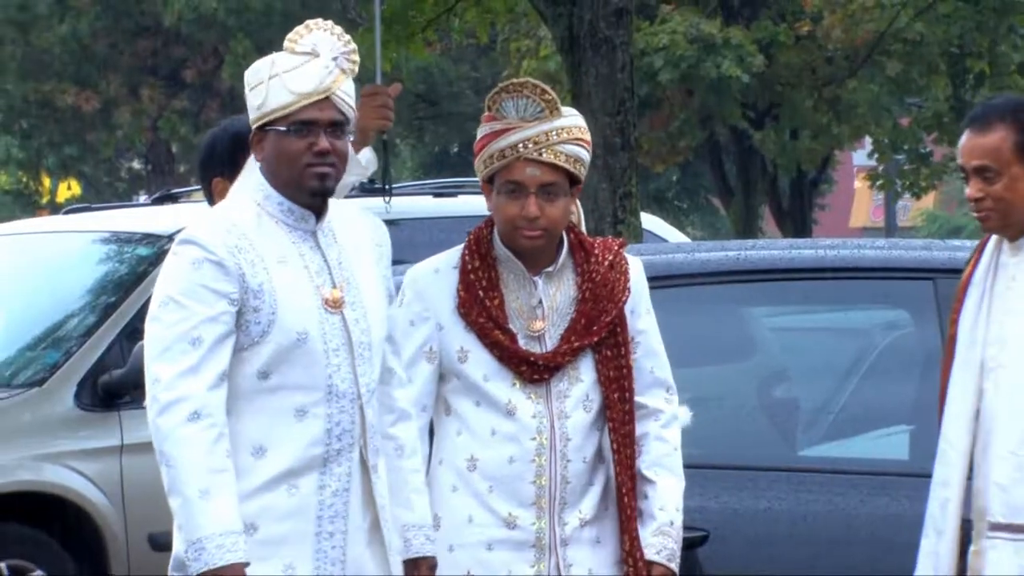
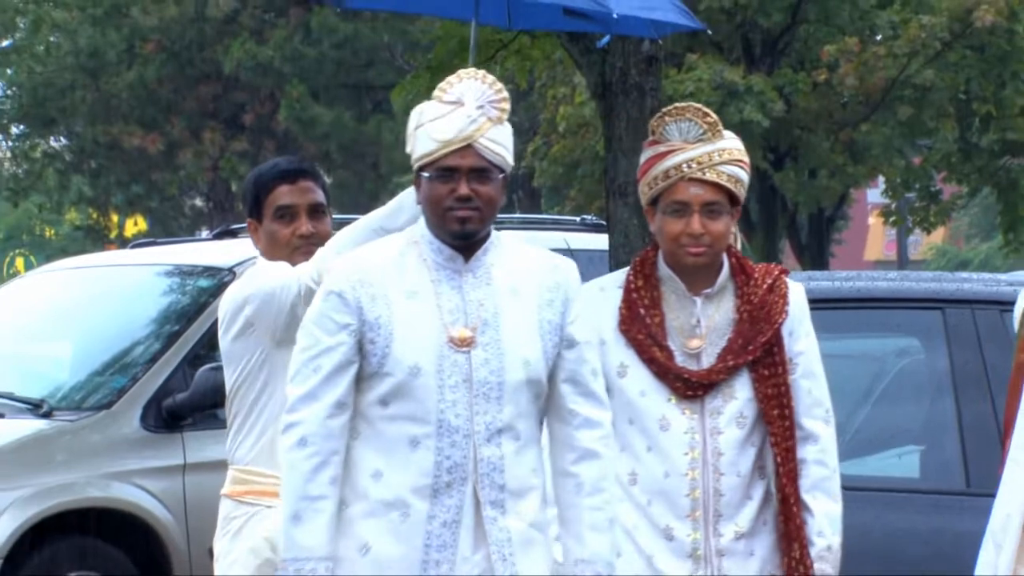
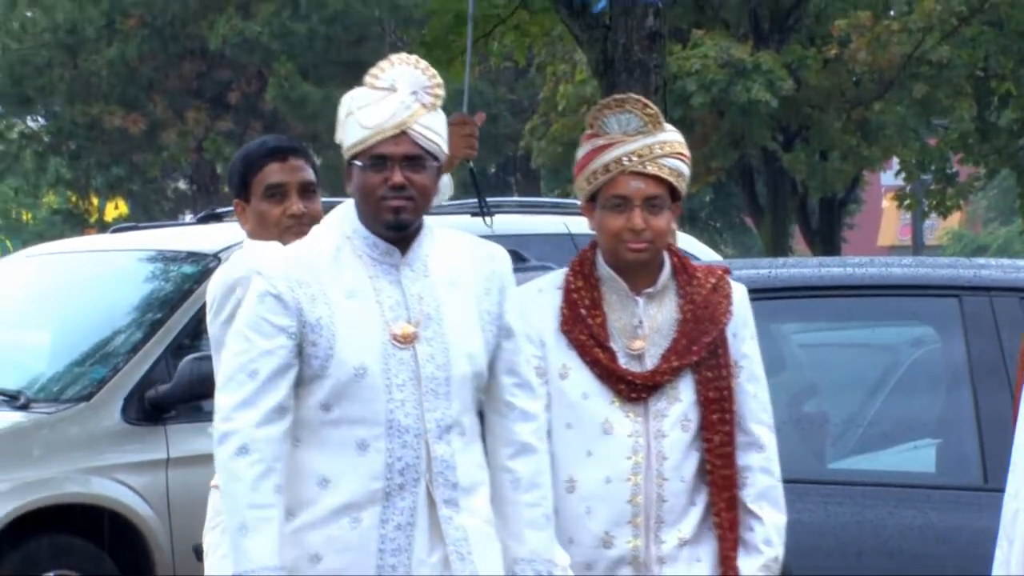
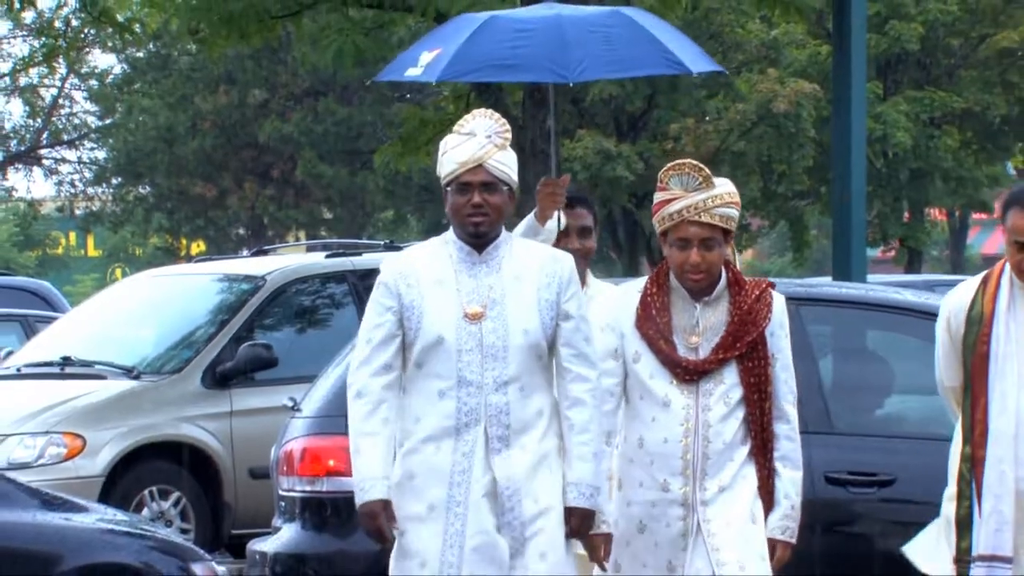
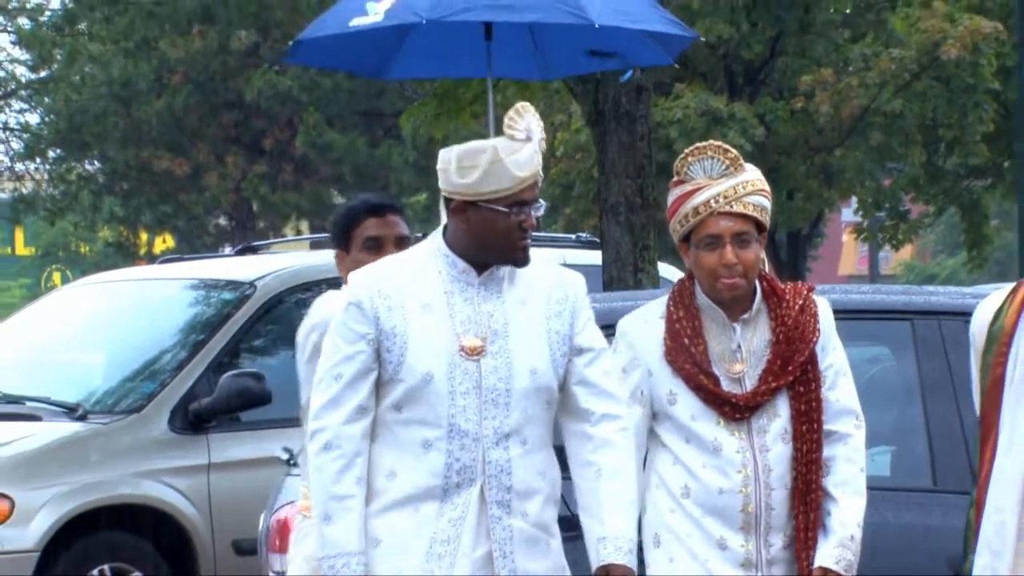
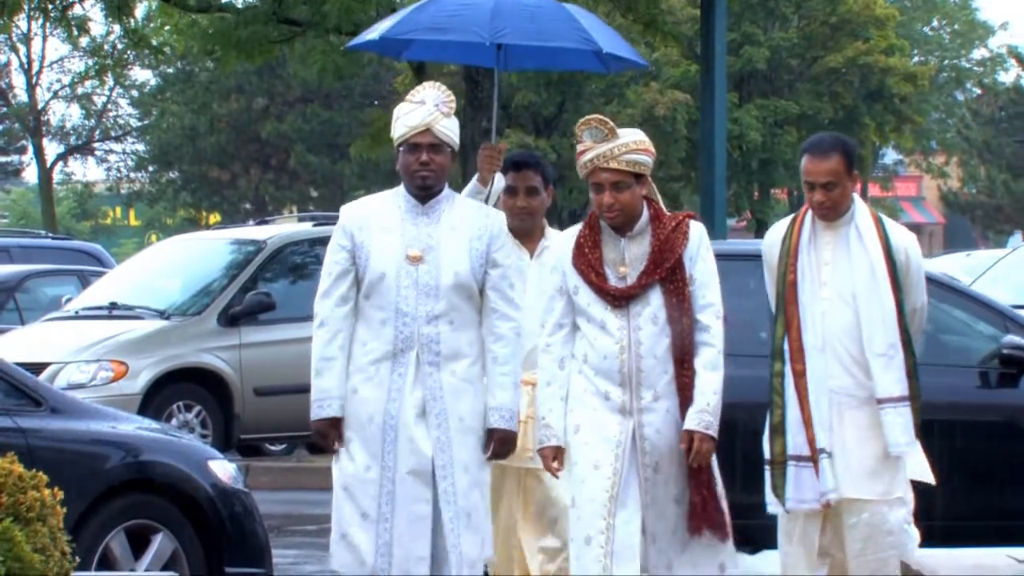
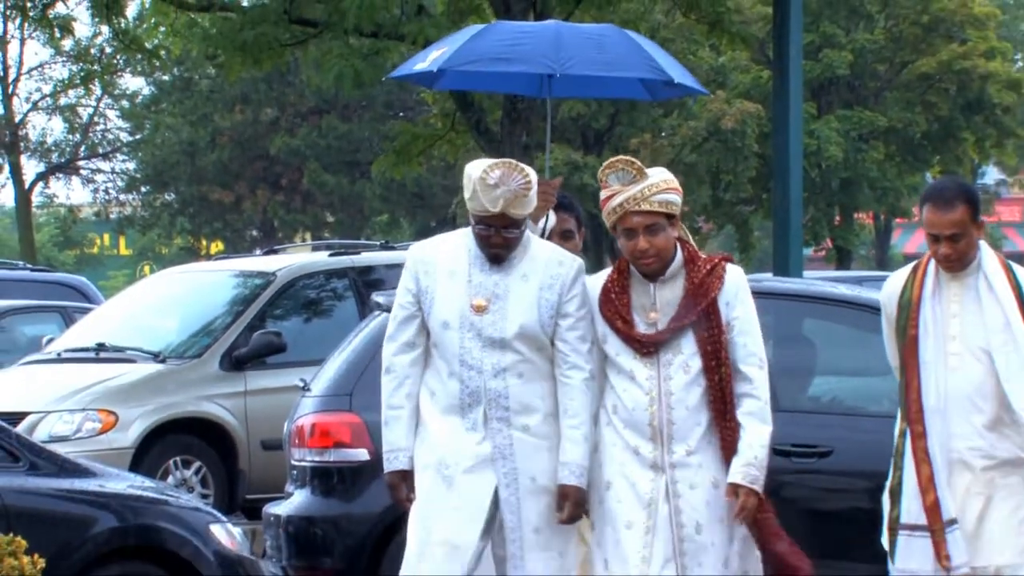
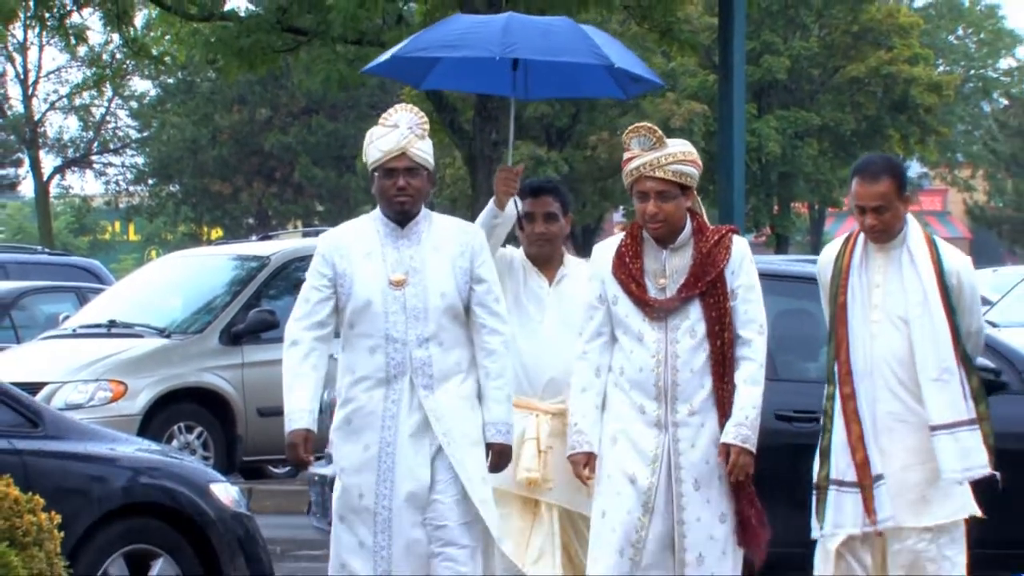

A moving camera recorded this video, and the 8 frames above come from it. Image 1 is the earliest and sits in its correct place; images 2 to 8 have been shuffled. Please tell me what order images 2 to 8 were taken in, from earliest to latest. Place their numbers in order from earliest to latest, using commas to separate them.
3, 2, 5, 4, 7, 8, 6
